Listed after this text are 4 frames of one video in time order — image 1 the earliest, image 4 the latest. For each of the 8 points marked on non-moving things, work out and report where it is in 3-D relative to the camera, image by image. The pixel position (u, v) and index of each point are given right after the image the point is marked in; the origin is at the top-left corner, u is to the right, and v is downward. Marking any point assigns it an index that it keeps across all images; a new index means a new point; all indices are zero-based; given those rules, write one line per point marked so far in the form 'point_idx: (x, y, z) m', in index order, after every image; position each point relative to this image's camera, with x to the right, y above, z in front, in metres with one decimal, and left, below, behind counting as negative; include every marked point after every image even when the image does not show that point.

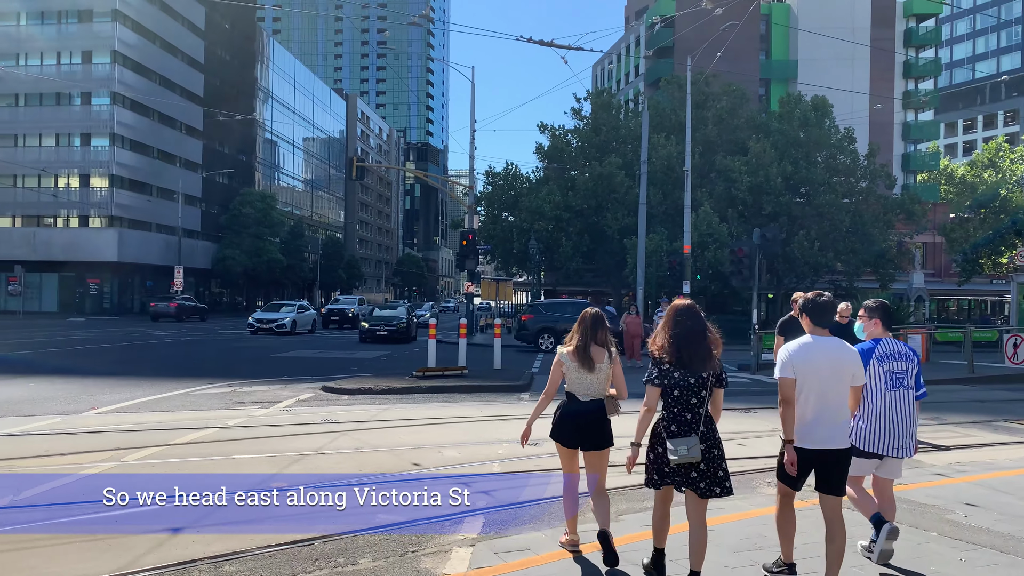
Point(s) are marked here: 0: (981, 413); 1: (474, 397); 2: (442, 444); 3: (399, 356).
0: (+6.9, -1.8, +11.8) m
1: (-0.6, -1.6, +11.5) m
2: (-0.7, -1.6, +8.0) m
3: (-2.9, -1.7, +19.9) m
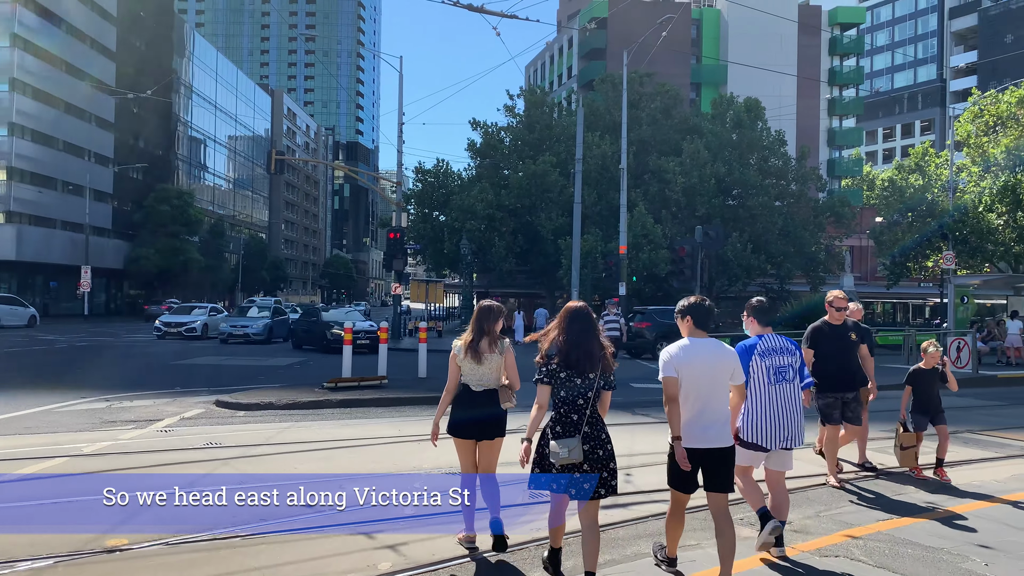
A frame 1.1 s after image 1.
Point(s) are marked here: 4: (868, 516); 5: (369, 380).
0: (+5.9, -1.9, +11.0) m
1: (-1.6, -1.6, +10.1) m
2: (-1.4, -1.6, +6.6) m
3: (-4.5, -1.8, +18.3) m
4: (+2.6, -1.6, +5.8) m
5: (-2.1, -1.4, +11.6) m
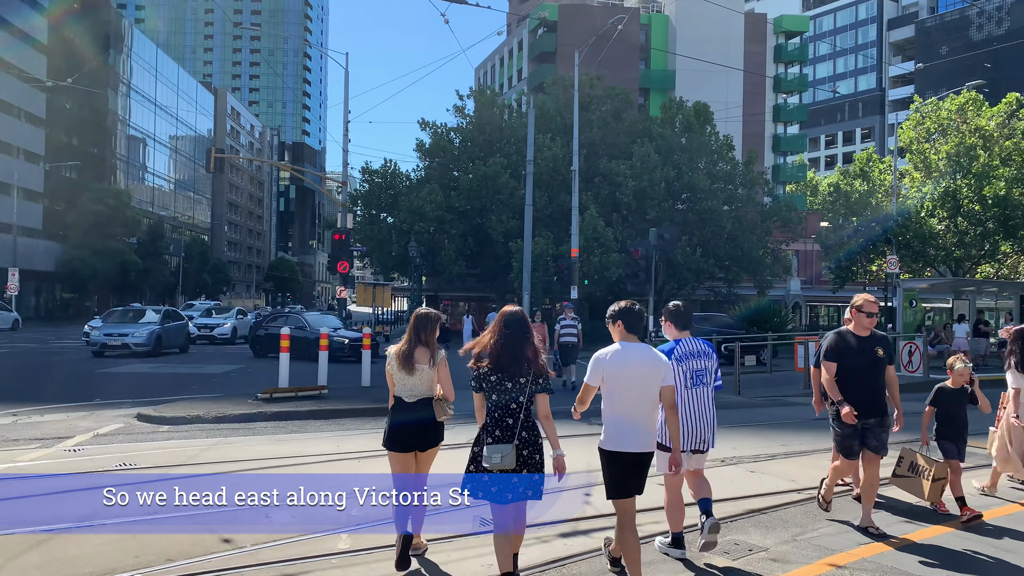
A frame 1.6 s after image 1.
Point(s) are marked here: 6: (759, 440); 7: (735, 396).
0: (+5.2, -1.9, +10.8) m
1: (-2.2, -1.6, +9.4) m
2: (-1.8, -1.6, +5.9) m
3: (-5.6, -1.8, +17.4) m
4: (+2.2, -1.7, +5.3) m
5: (-2.8, -1.4, +10.9) m
6: (+2.8, -1.8, +9.3) m
7: (+3.9, -1.9, +14.0) m
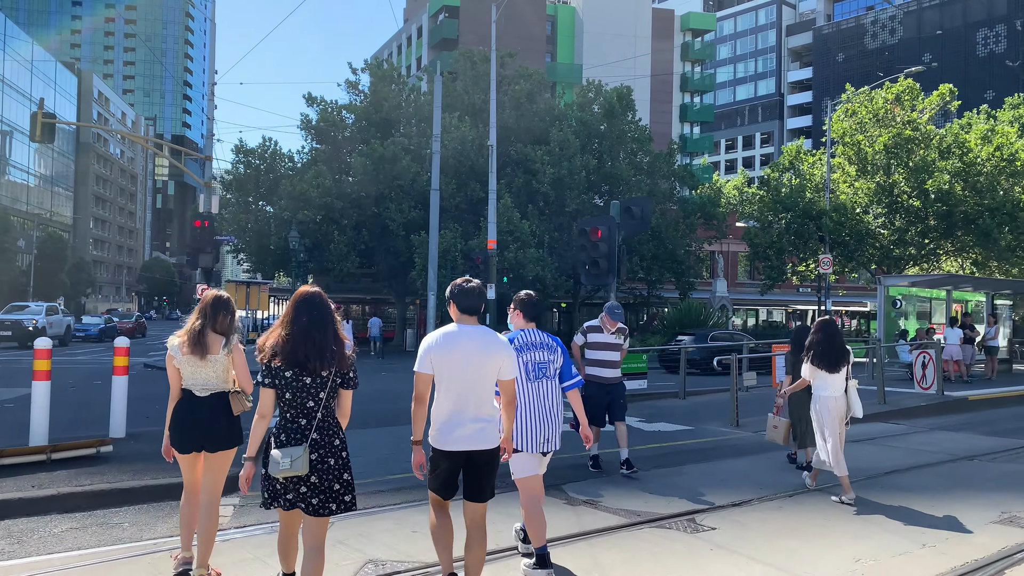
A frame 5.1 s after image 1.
0: (+4.5, -1.8, +7.2) m
1: (-2.6, -1.5, +4.9) m
2: (-1.8, -1.4, +1.5) m
3: (-7.1, -1.7, +12.3) m
4: (+2.3, -1.5, +1.4) m
5: (-3.4, -1.3, +6.2) m
6: (+2.4, -1.6, +5.4) m
7: (+2.8, -1.8, +10.2) m
